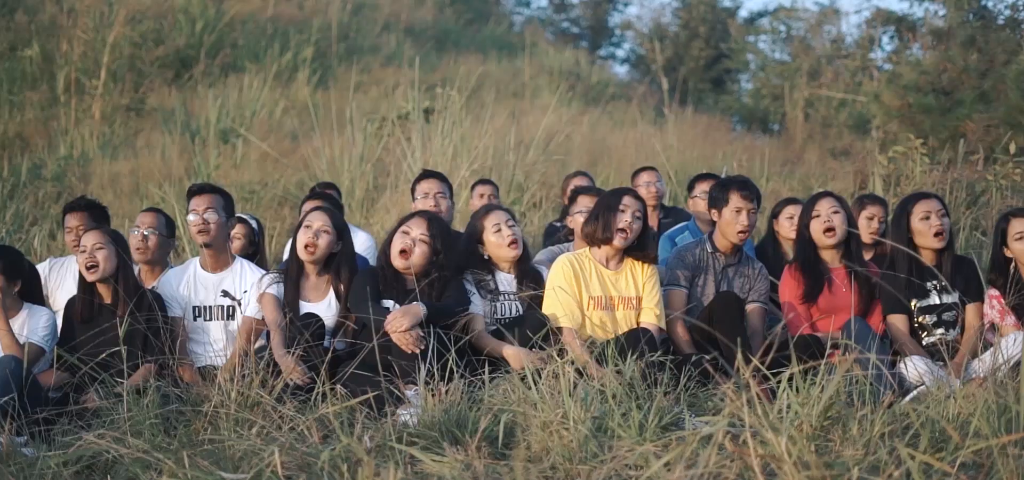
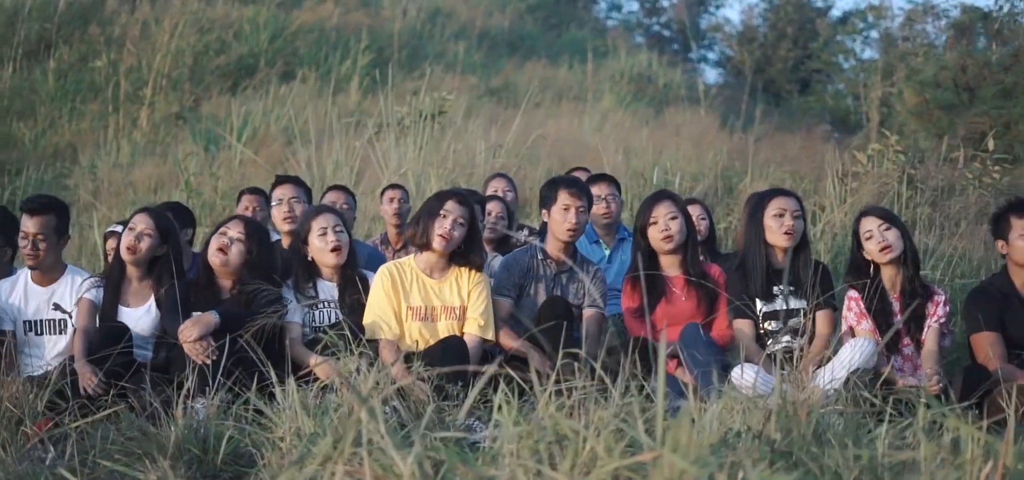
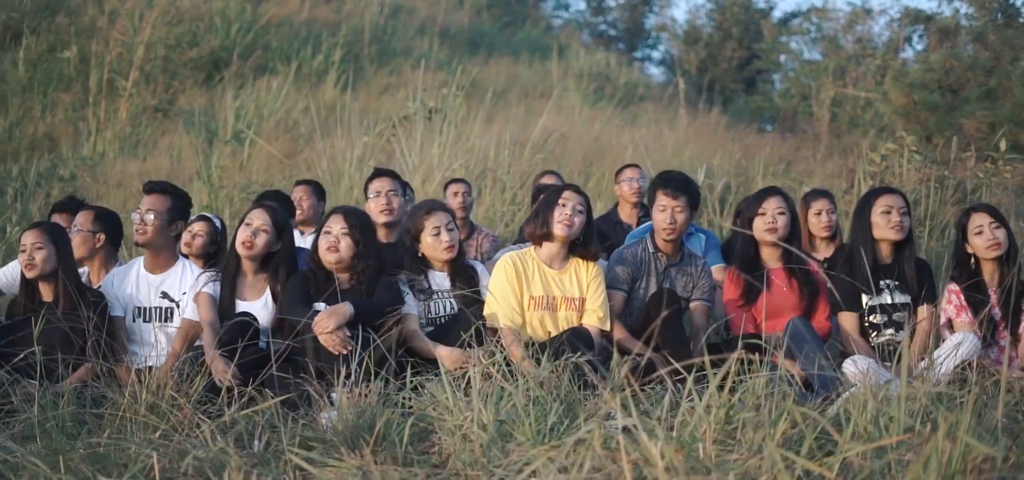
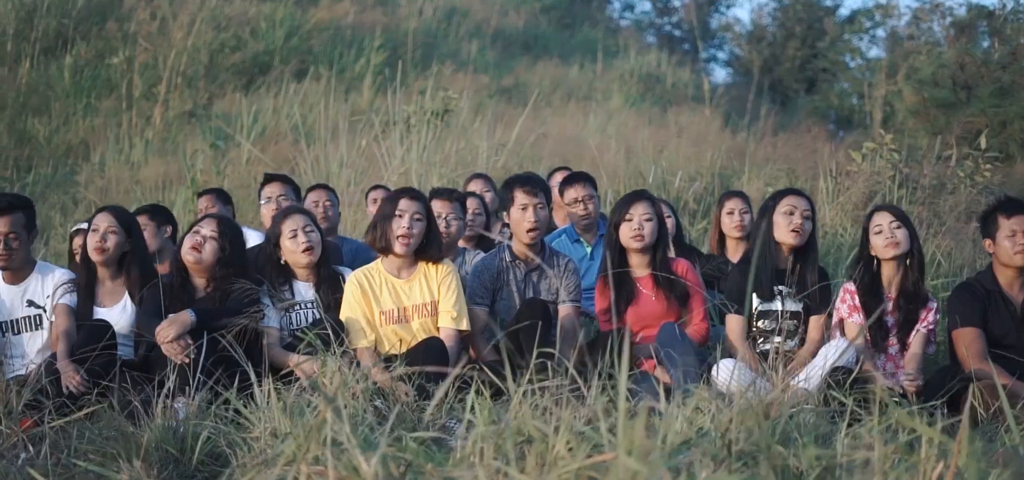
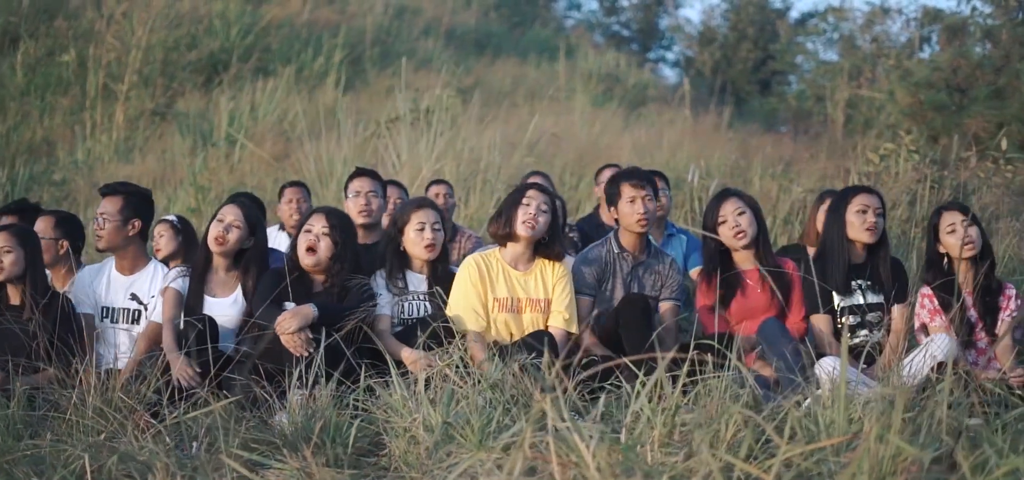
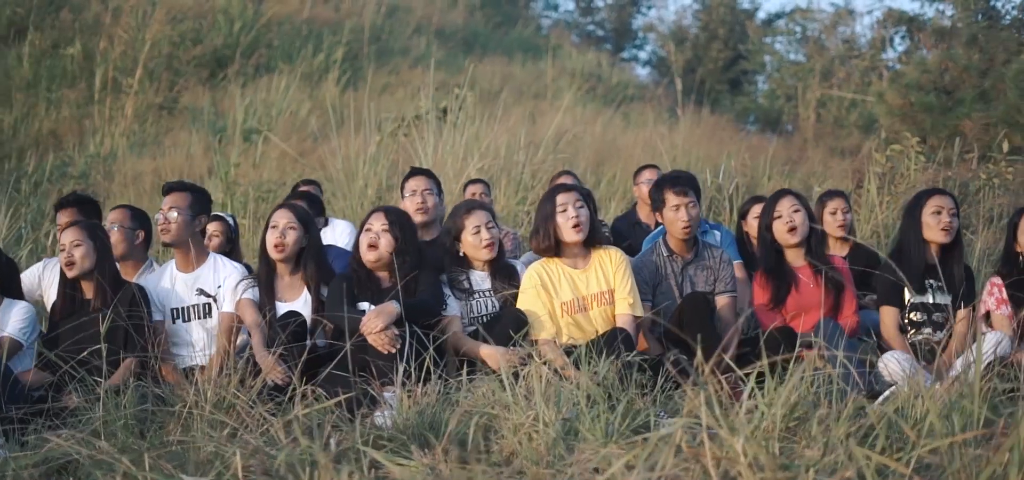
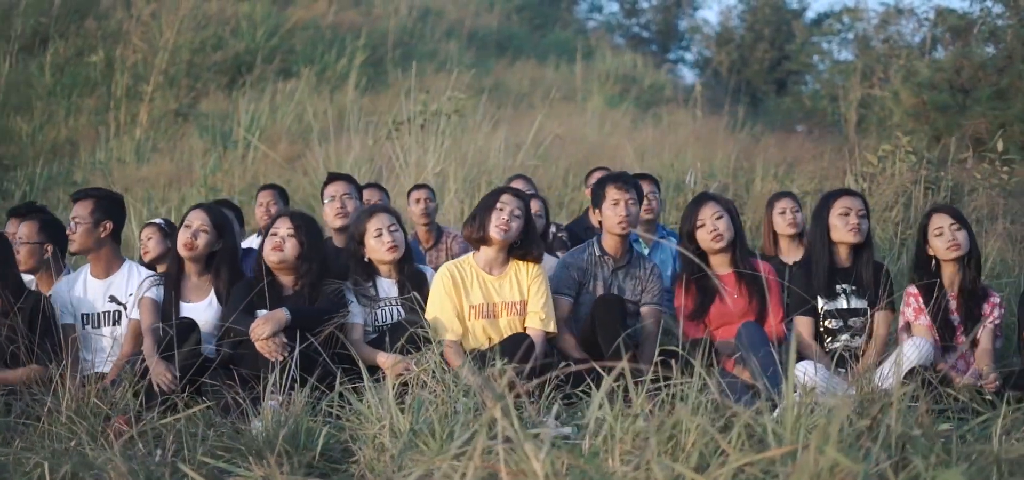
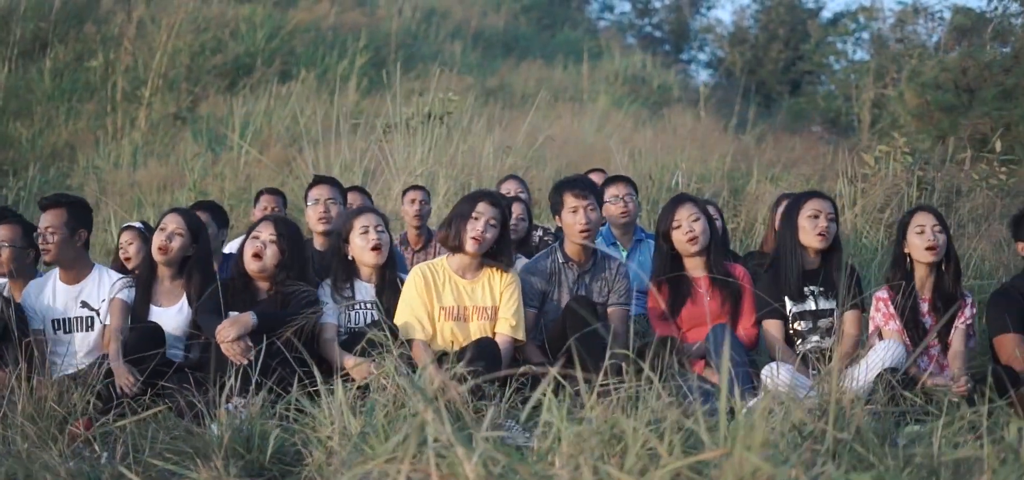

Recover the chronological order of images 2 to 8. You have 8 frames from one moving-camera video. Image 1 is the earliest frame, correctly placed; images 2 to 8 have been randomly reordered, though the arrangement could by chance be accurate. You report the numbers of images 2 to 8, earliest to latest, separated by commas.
6, 3, 5, 7, 8, 2, 4
